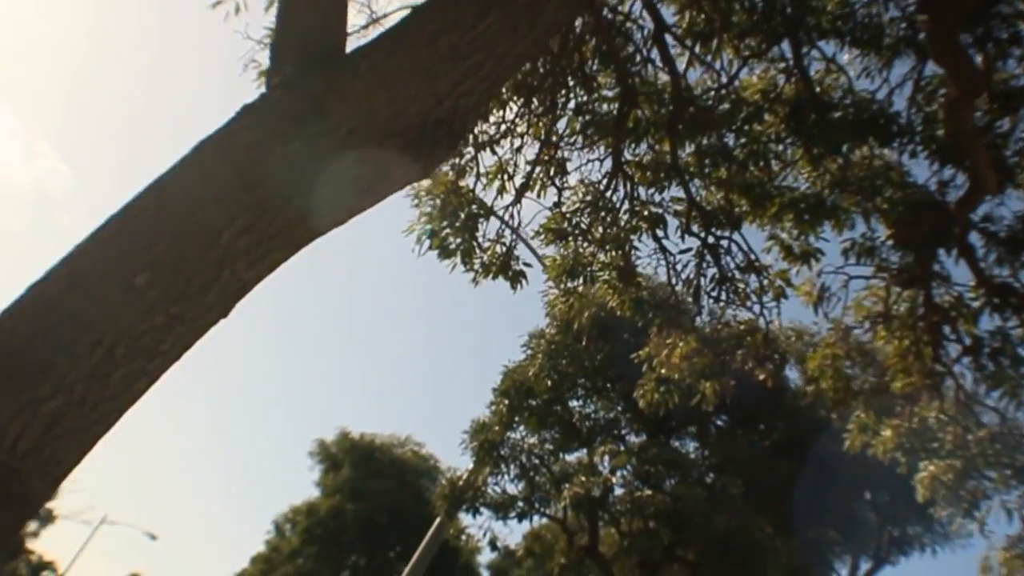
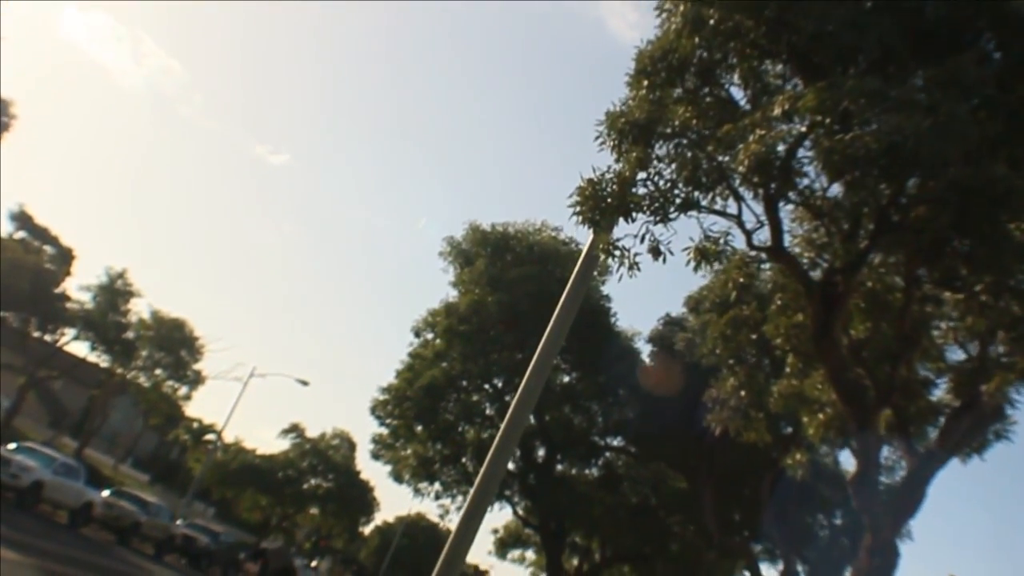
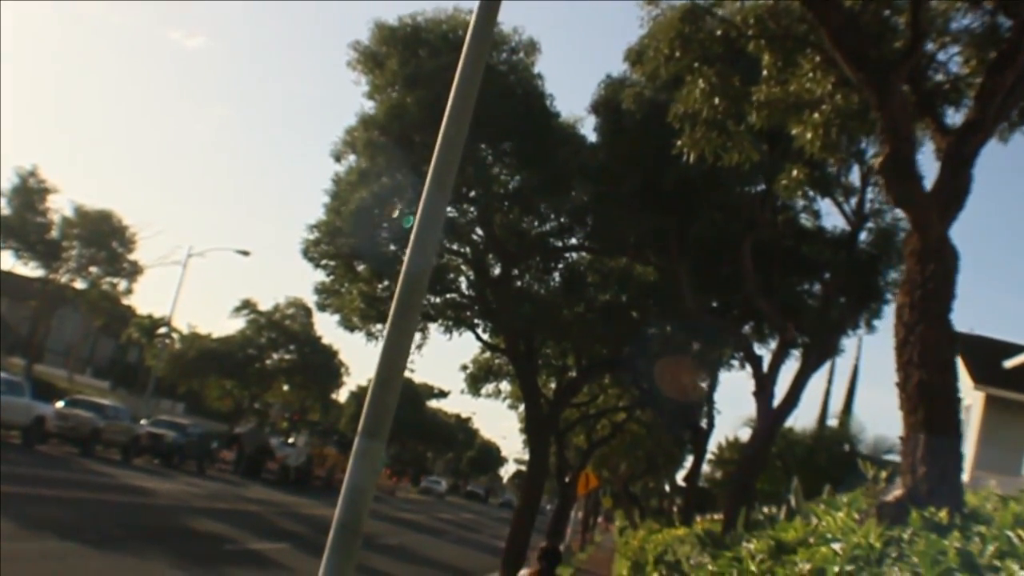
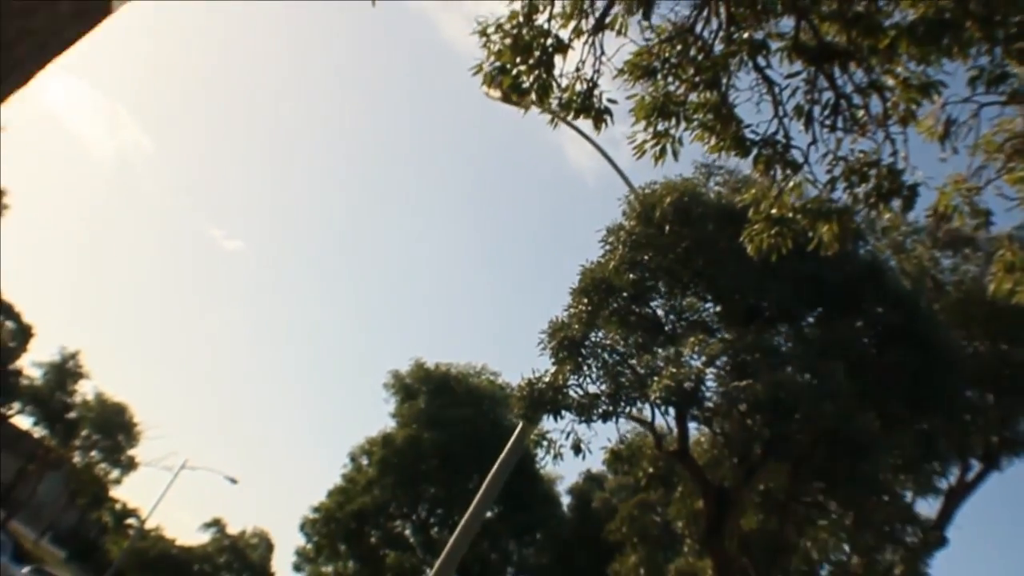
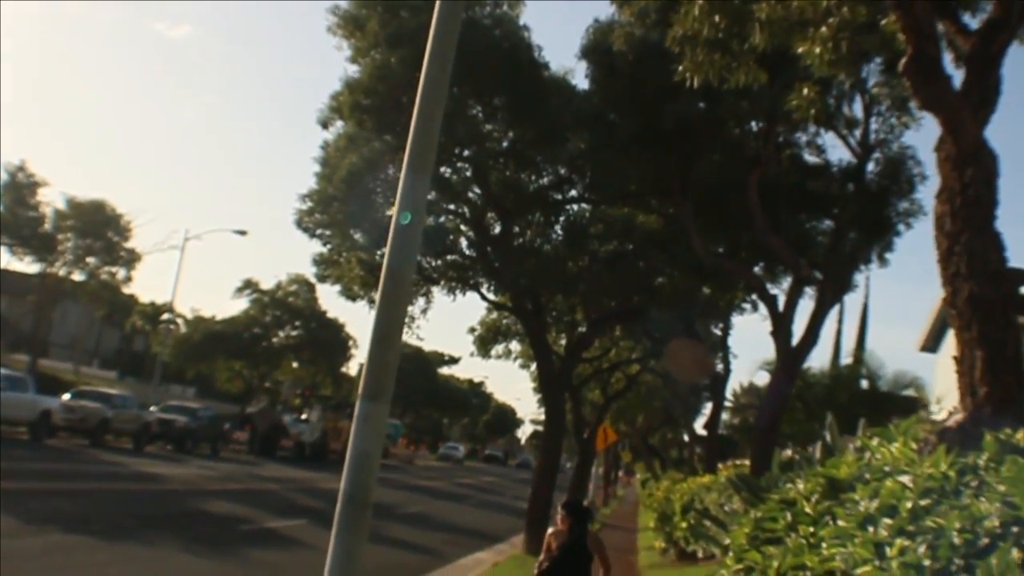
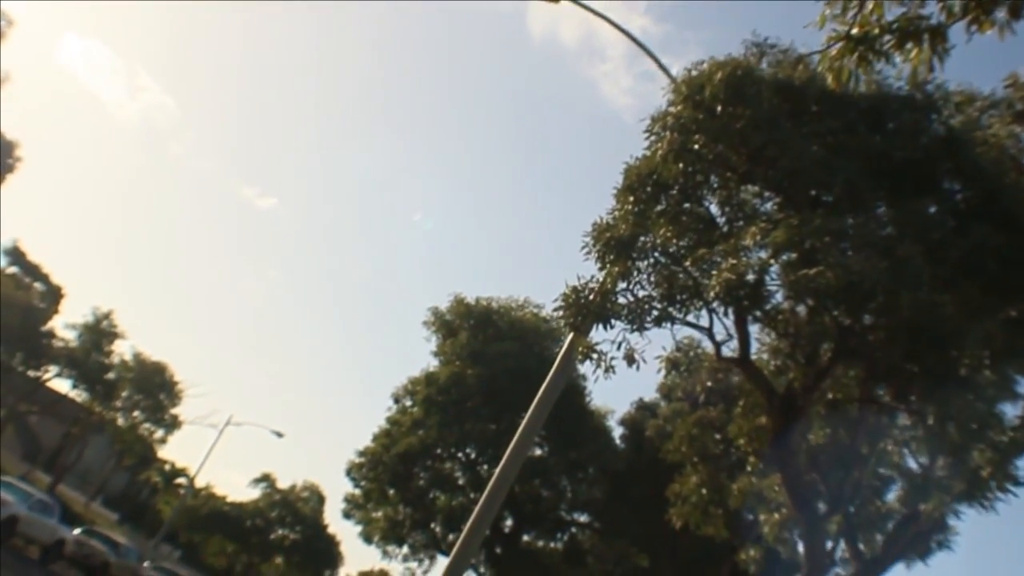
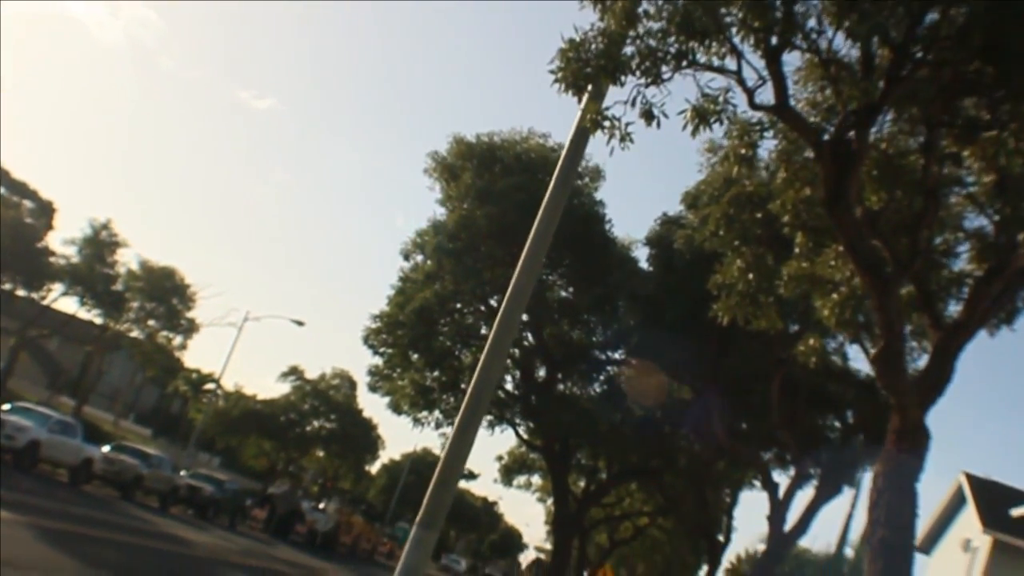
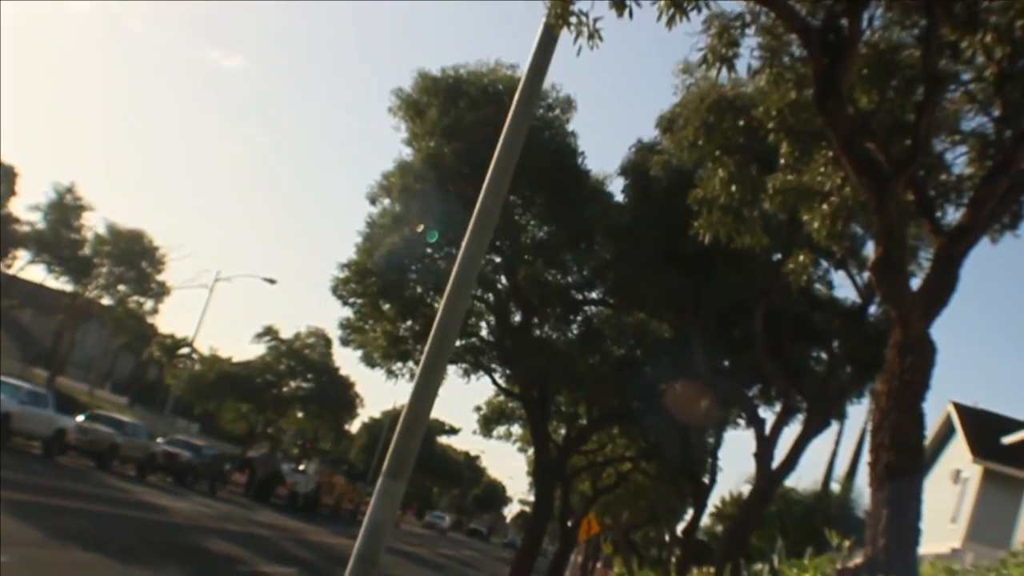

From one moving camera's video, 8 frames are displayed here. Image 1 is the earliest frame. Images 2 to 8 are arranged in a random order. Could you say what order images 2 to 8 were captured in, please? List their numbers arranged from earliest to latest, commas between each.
4, 6, 2, 7, 8, 3, 5
